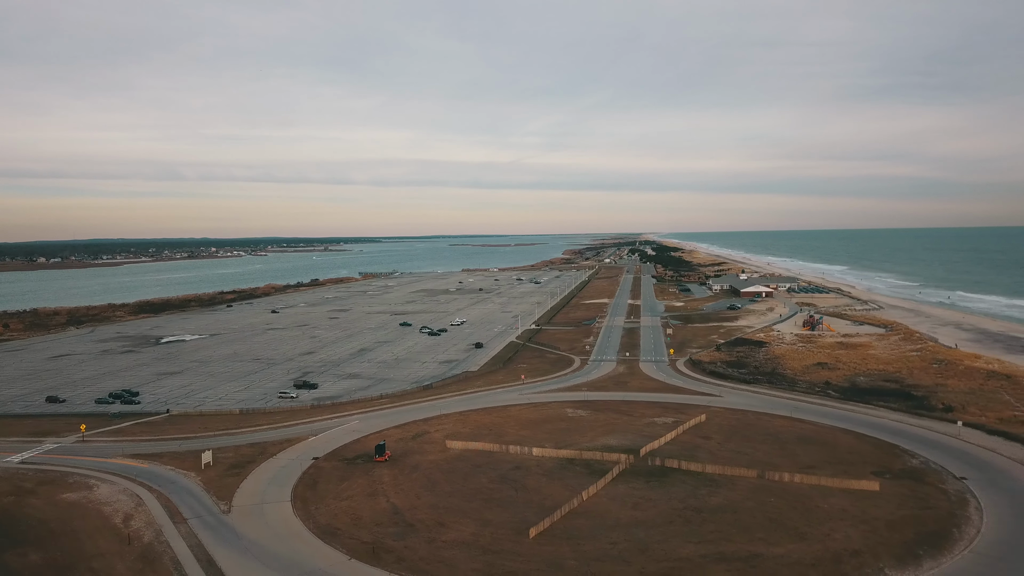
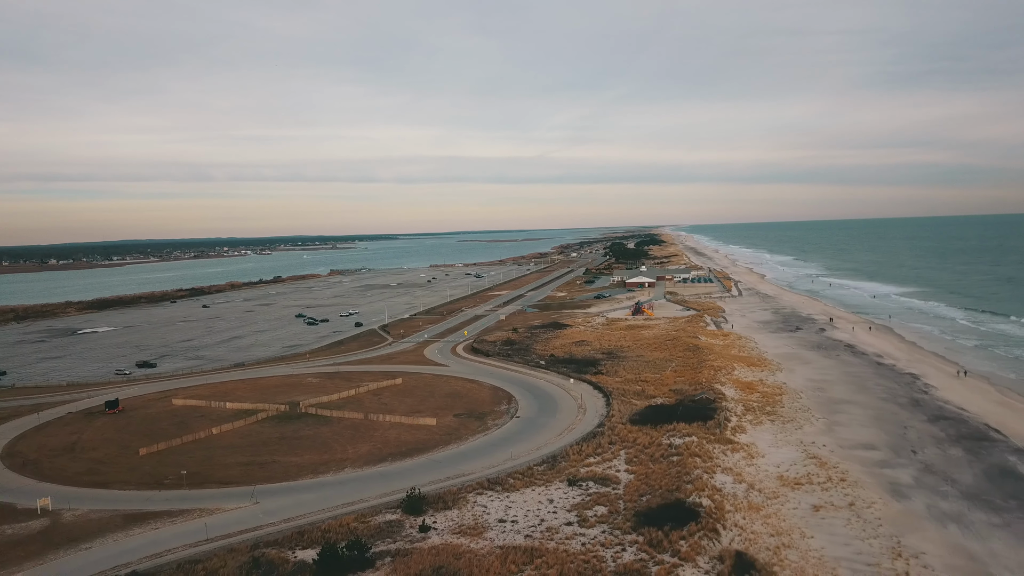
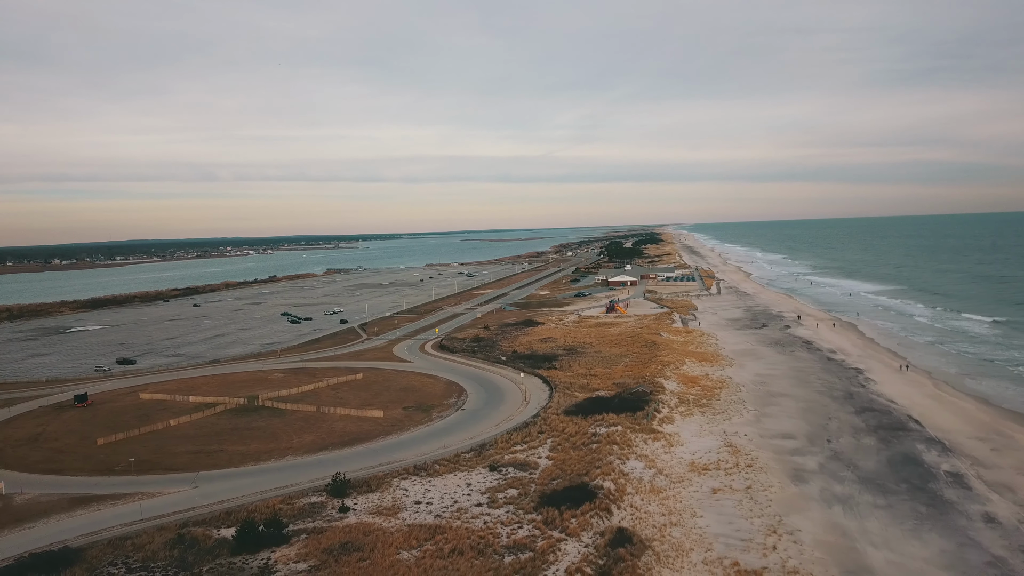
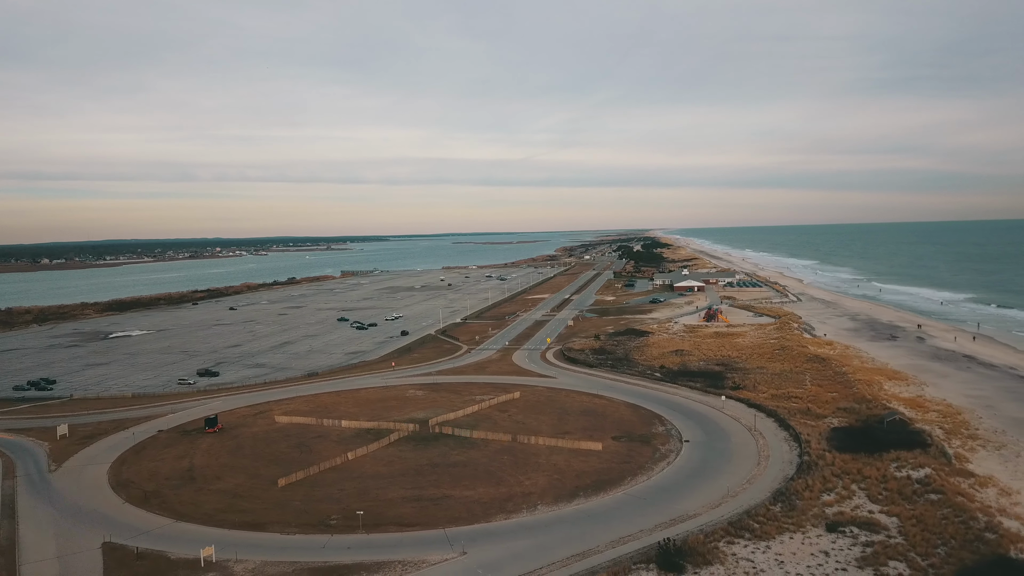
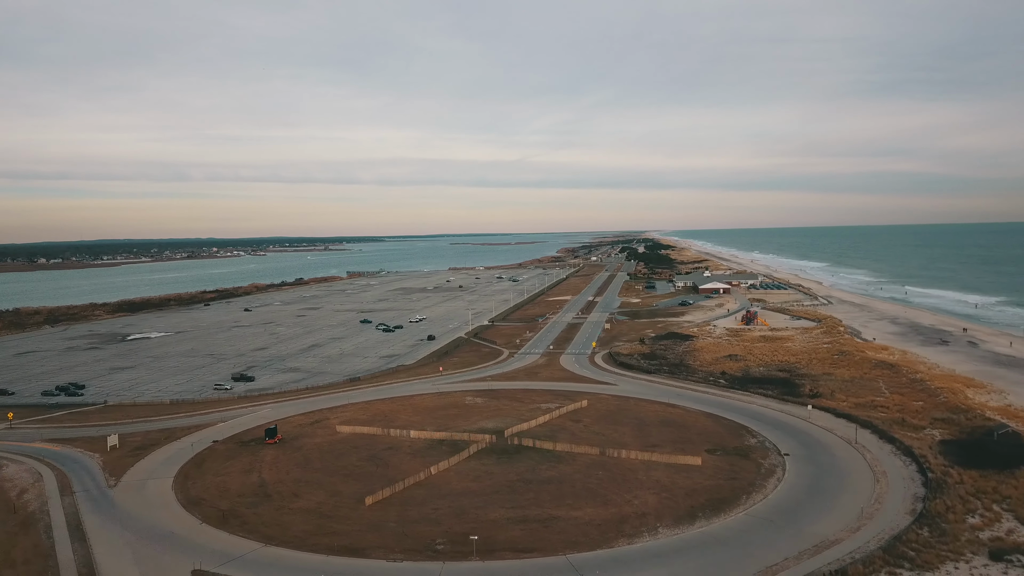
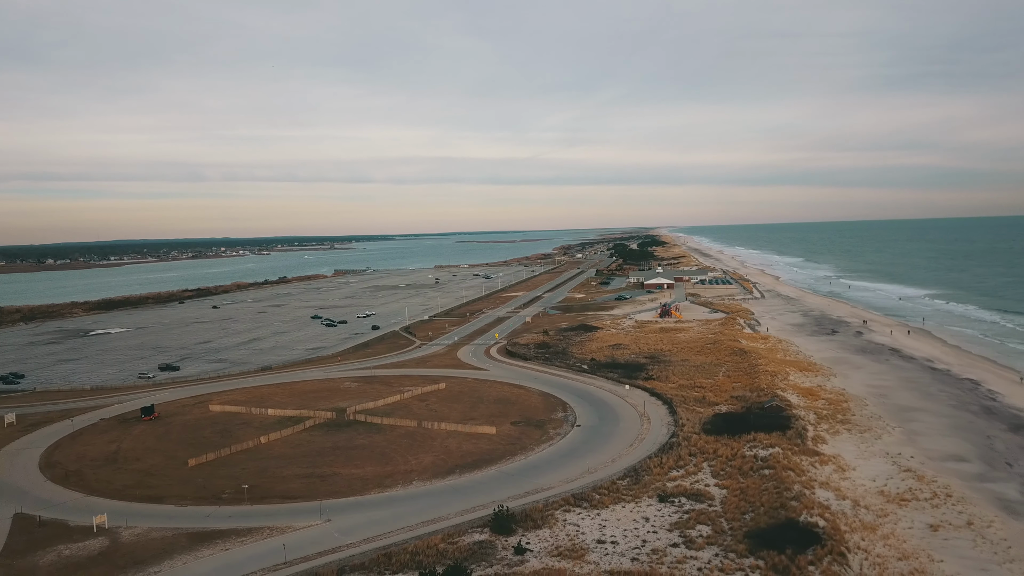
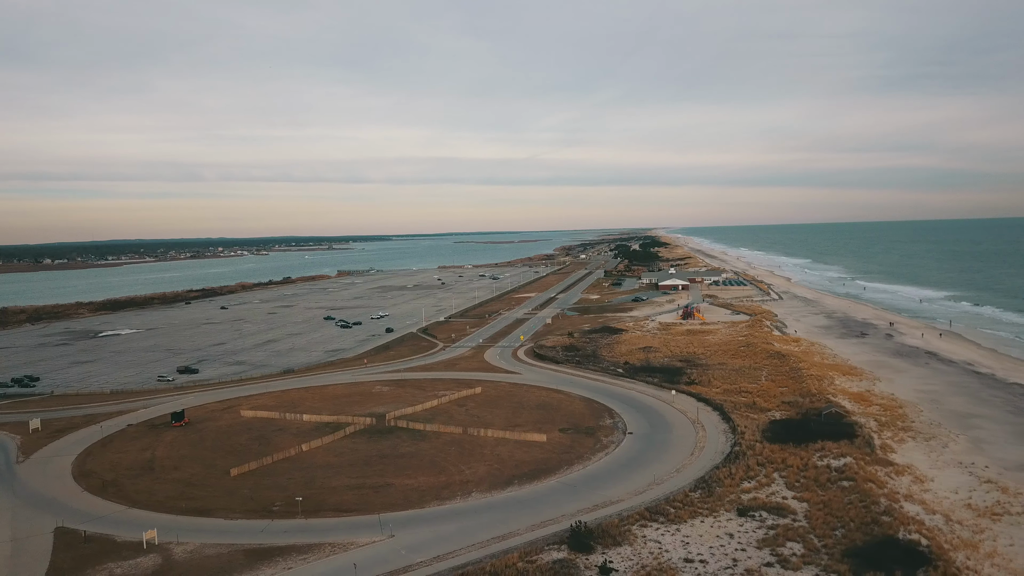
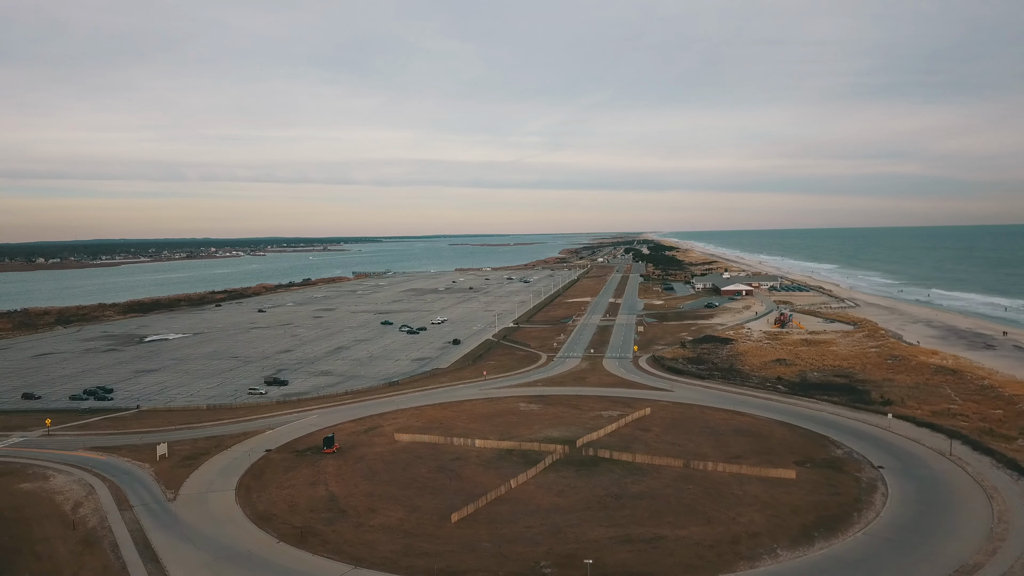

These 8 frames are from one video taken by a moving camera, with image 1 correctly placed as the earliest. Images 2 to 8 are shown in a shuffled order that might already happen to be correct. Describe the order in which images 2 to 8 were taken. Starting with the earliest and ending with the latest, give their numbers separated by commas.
8, 5, 4, 7, 6, 2, 3
